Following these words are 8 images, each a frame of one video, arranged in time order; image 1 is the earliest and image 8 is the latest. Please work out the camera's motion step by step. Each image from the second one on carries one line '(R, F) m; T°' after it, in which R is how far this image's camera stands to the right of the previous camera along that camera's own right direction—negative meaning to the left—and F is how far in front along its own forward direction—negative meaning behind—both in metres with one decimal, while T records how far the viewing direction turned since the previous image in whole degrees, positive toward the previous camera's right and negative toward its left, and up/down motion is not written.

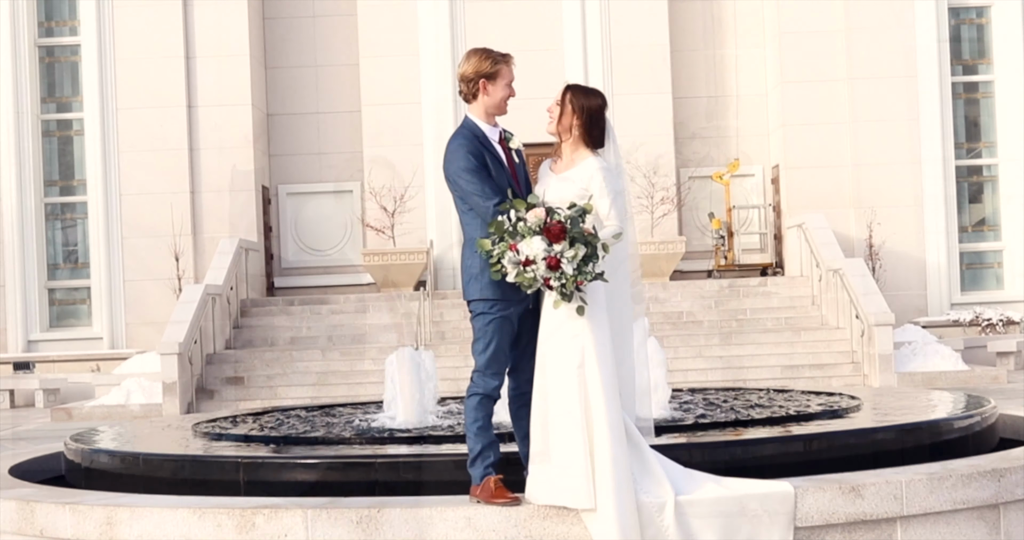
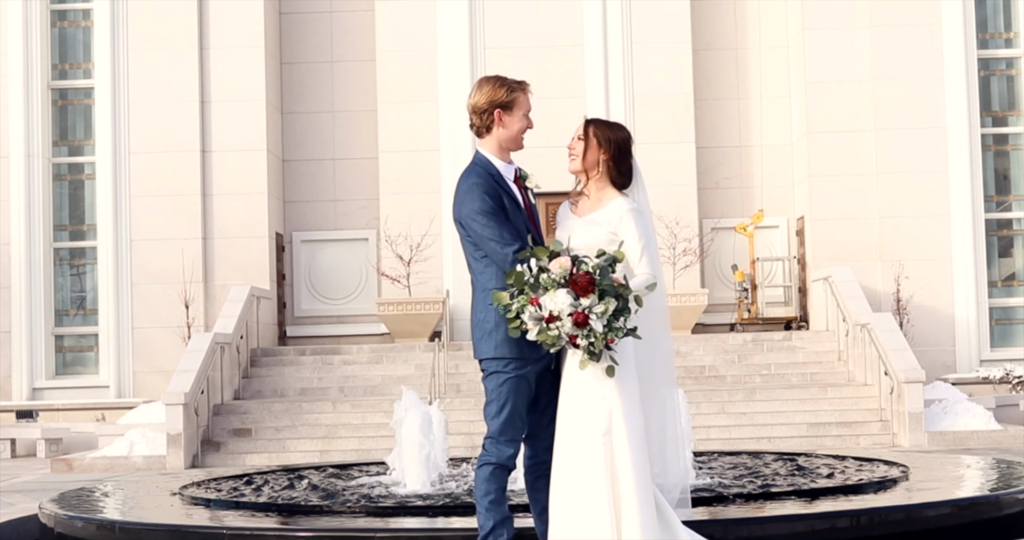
(0.0, +0.4) m; -1°
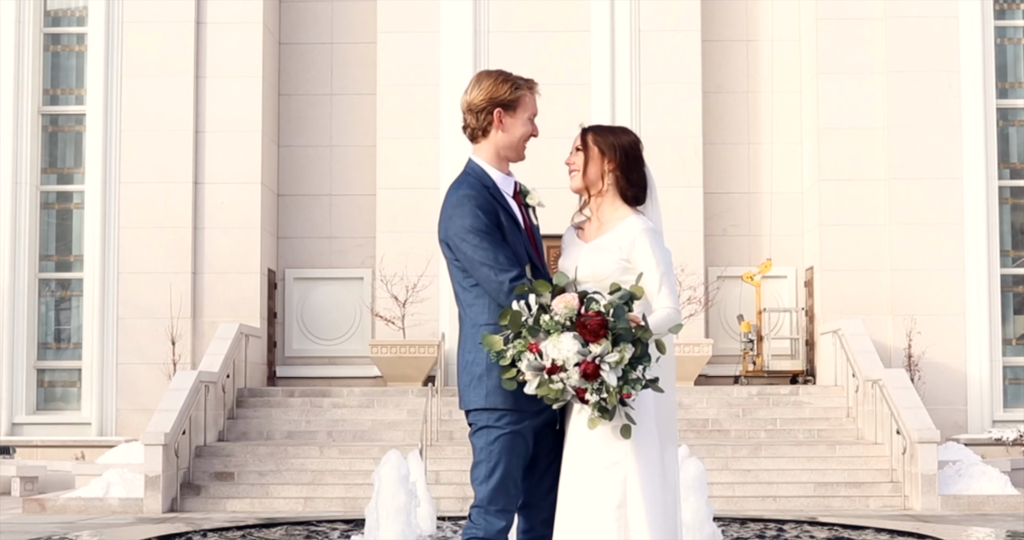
(0.0, +0.5) m; 0°
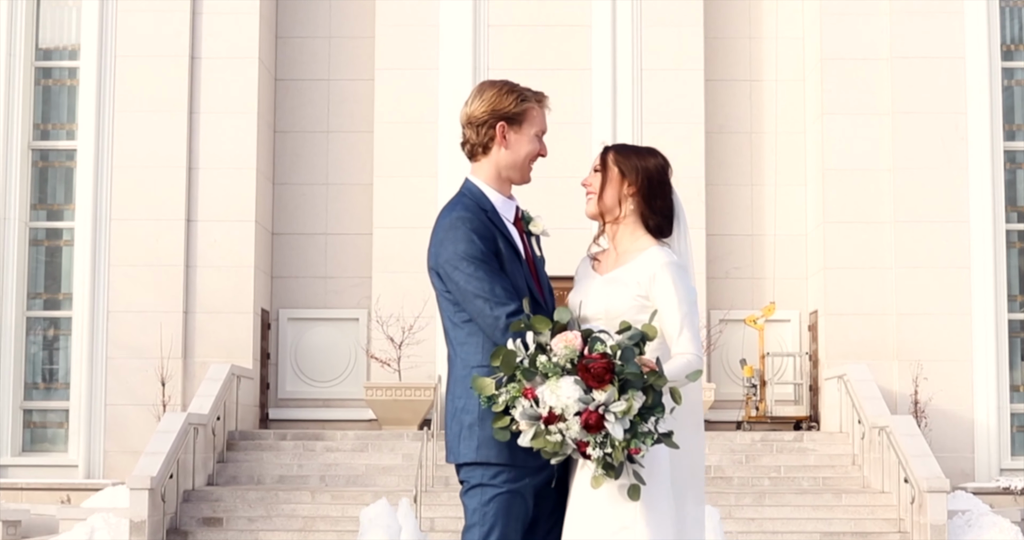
(0.0, +0.3) m; 0°
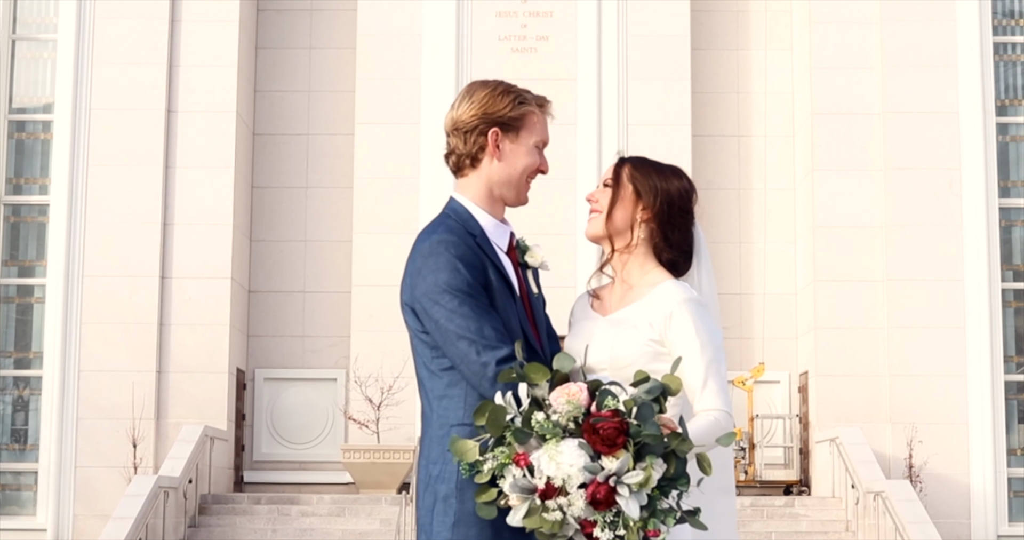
(0.0, +0.4) m; +1°
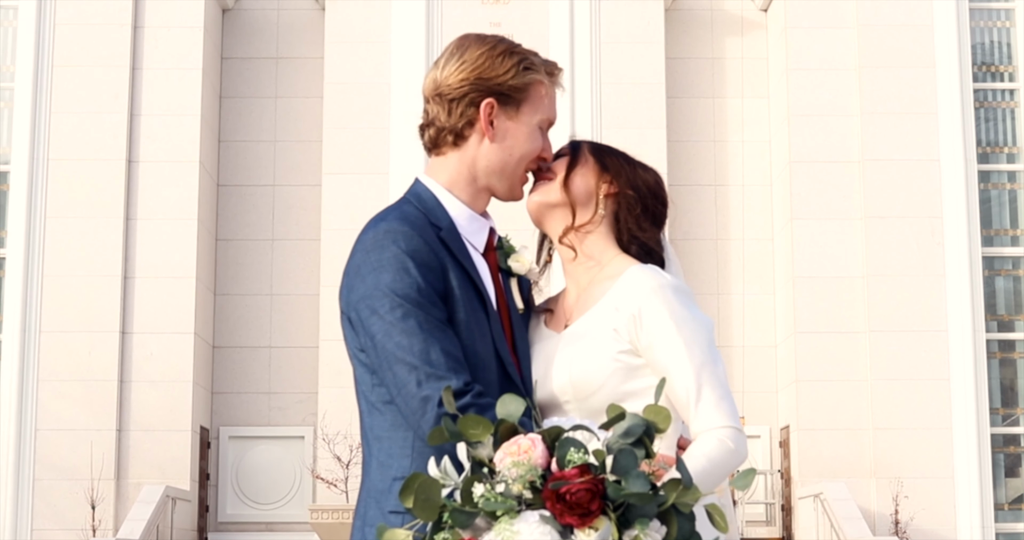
(0.0, +0.4) m; +1°
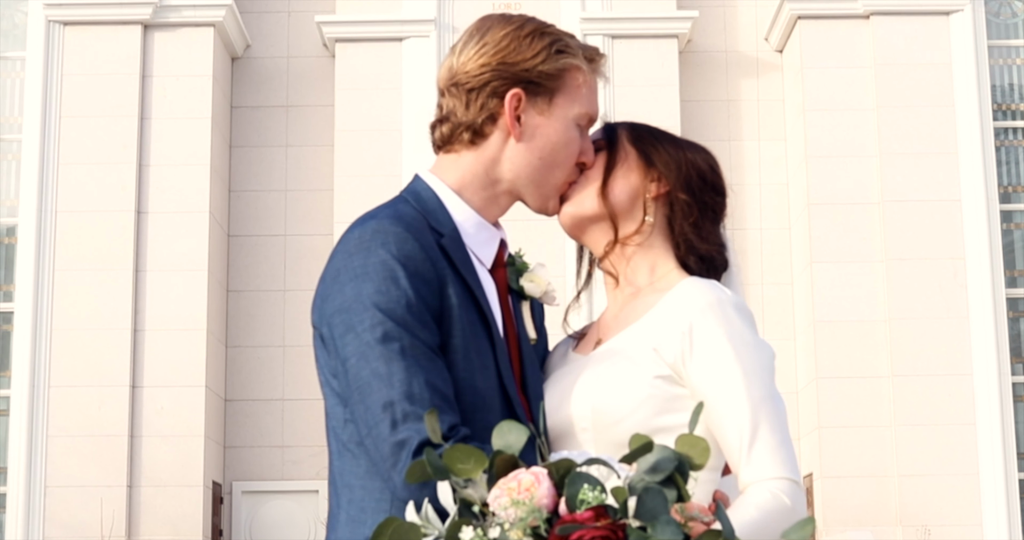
(0.0, +0.2) m; -1°
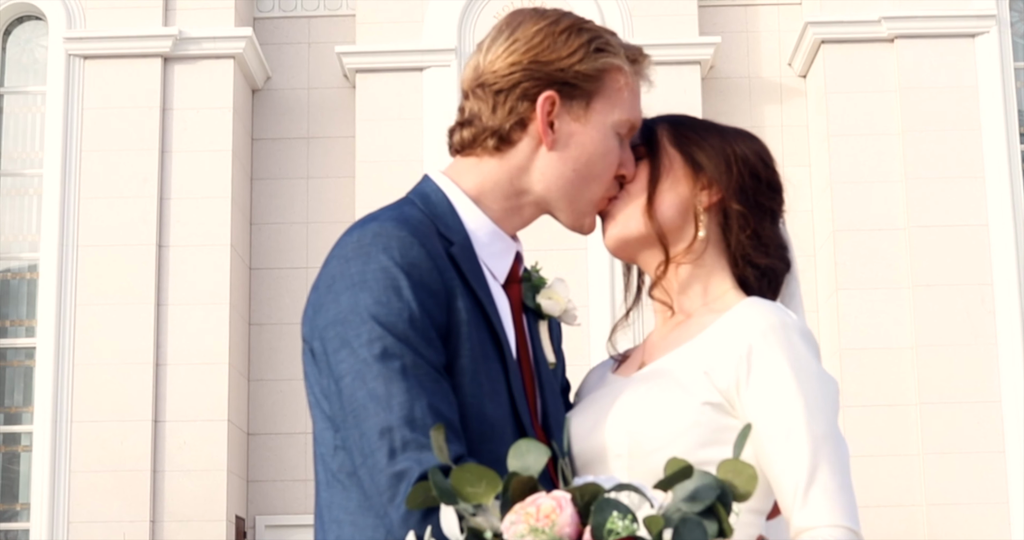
(0.0, +0.1) m; -1°
